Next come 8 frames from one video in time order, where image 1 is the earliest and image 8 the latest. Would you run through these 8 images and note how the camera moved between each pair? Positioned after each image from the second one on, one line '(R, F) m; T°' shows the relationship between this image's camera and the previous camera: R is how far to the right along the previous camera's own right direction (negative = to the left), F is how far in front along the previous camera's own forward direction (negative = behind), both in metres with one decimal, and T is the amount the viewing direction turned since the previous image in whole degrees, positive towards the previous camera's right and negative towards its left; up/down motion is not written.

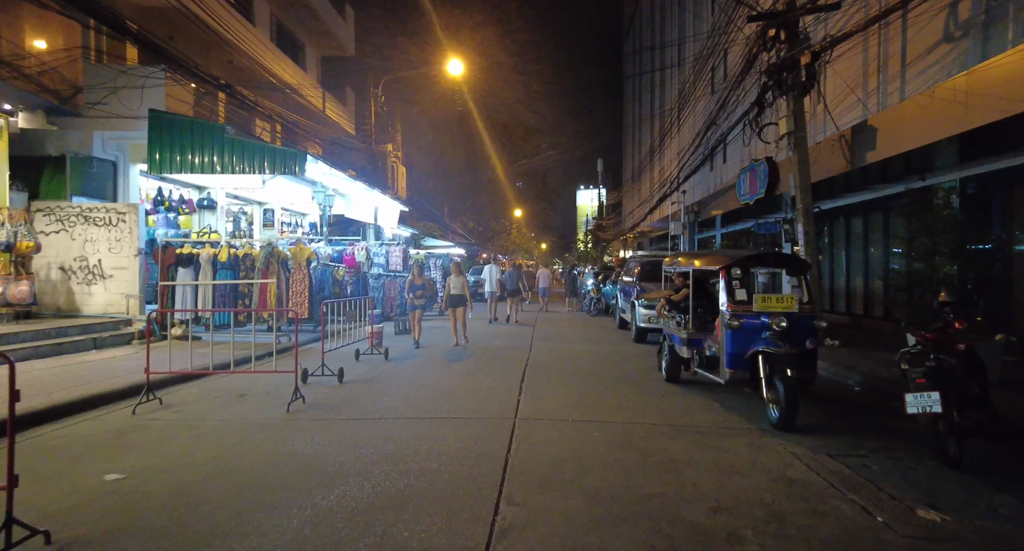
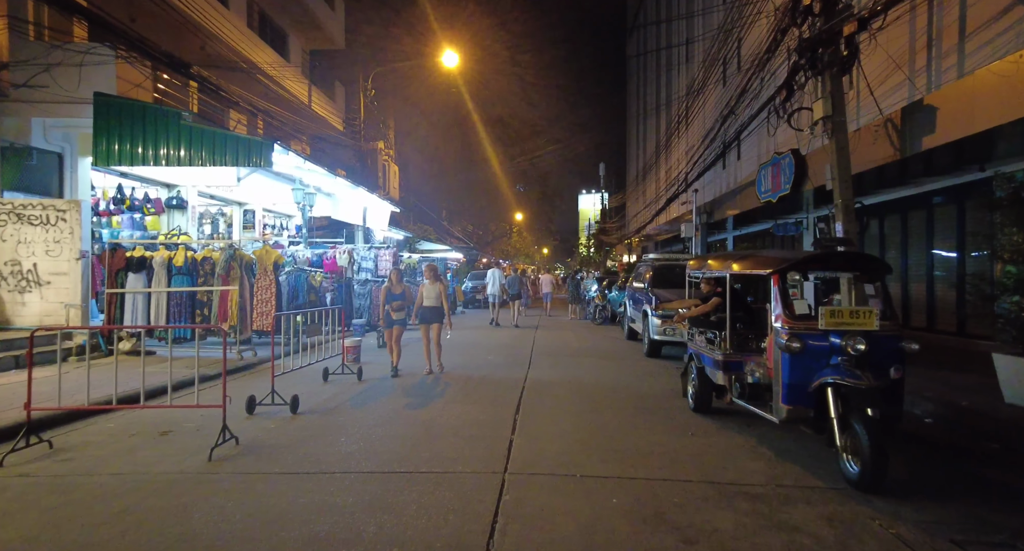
(+0.1, +1.4) m; 0°
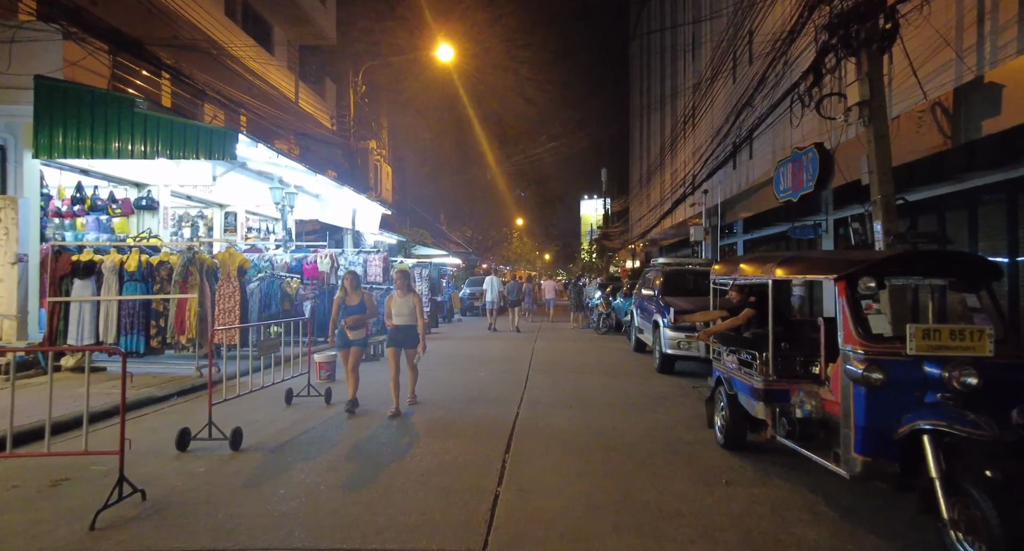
(+0.1, +1.2) m; 0°
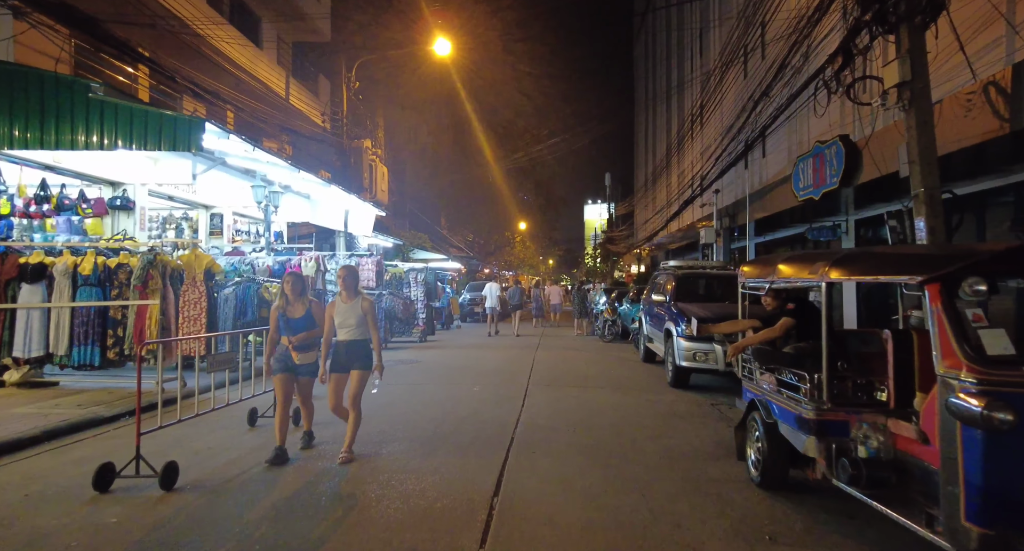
(+0.1, +0.9) m; 0°
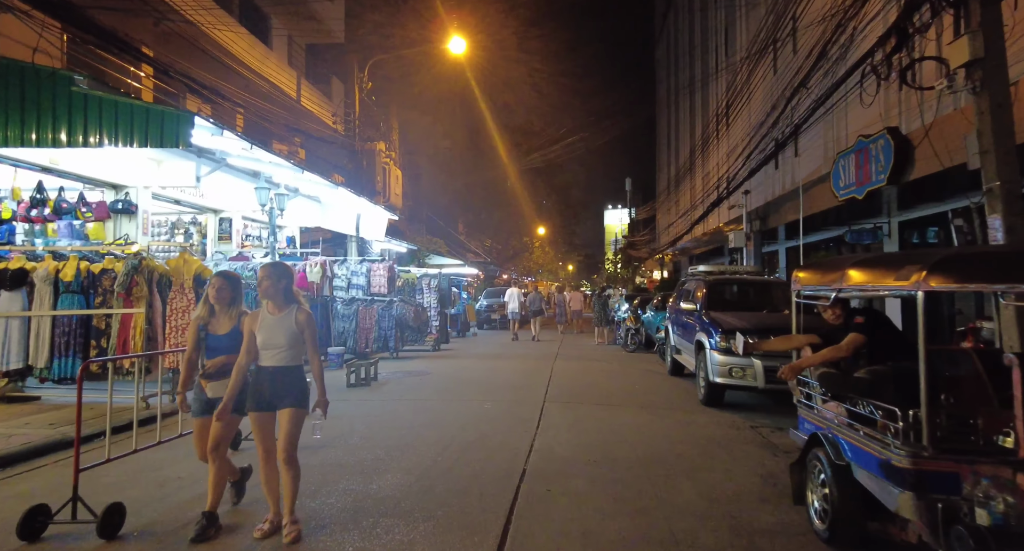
(+0.1, +0.8) m; -2°
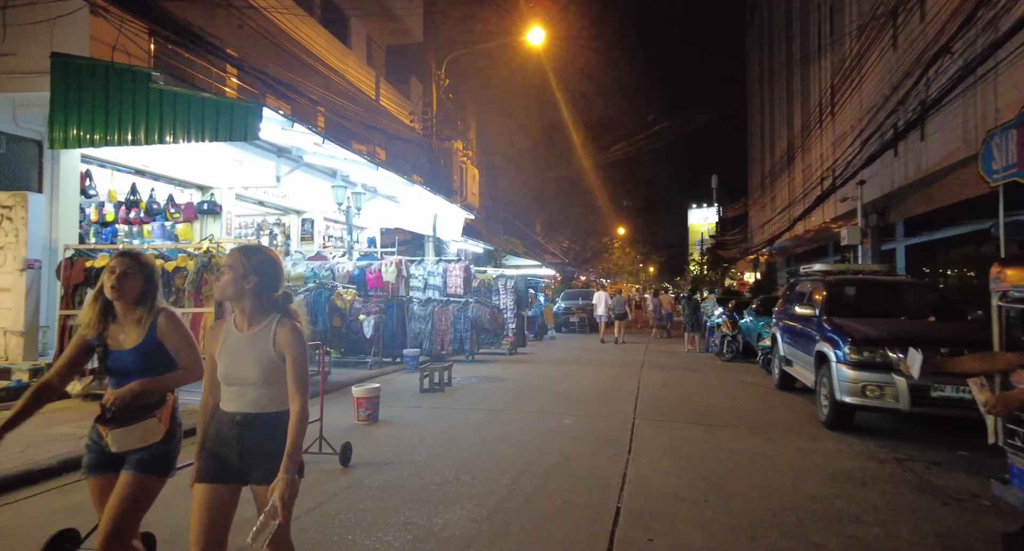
(-0.1, +0.8) m; -8°
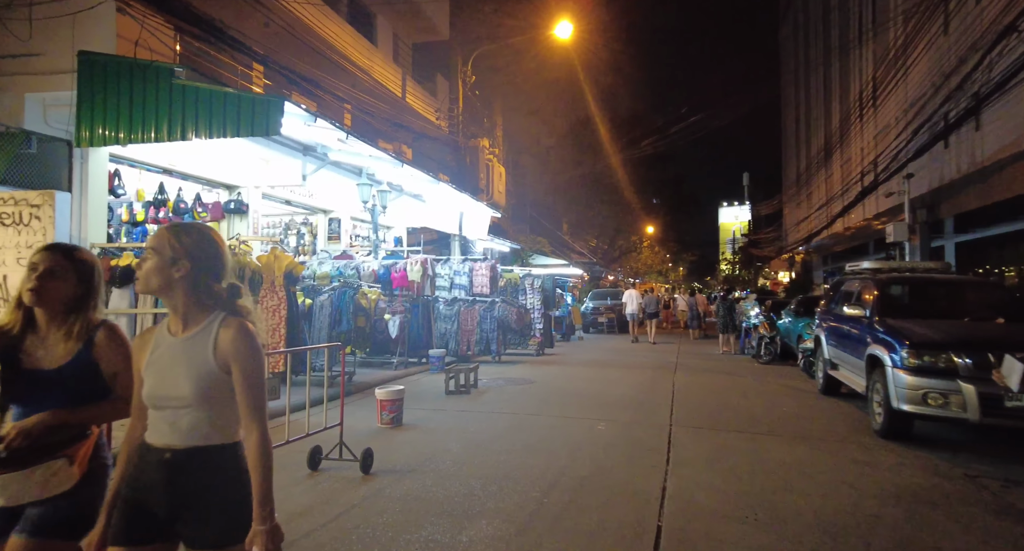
(0.0, +0.3) m; -3°
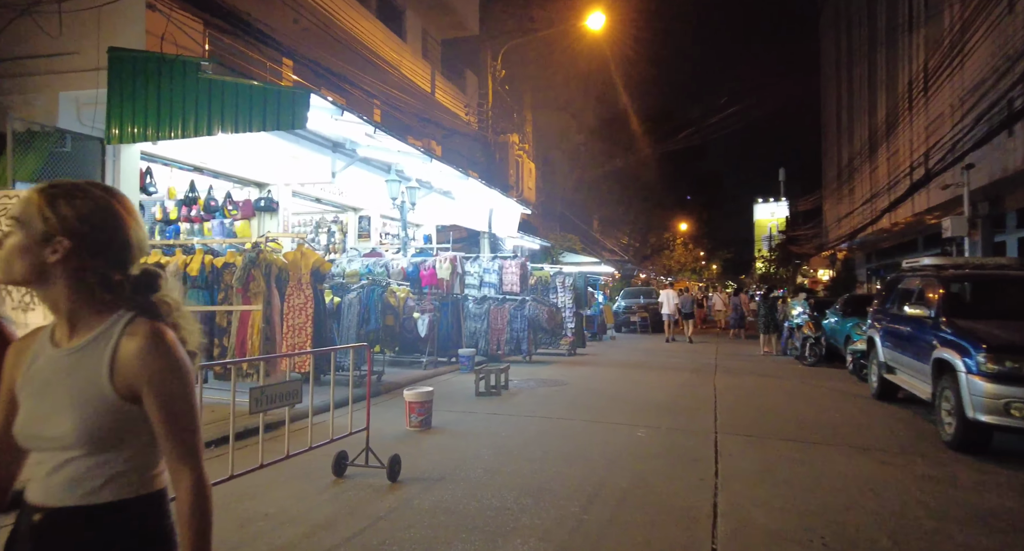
(-0.1, +0.3) m; -3°
